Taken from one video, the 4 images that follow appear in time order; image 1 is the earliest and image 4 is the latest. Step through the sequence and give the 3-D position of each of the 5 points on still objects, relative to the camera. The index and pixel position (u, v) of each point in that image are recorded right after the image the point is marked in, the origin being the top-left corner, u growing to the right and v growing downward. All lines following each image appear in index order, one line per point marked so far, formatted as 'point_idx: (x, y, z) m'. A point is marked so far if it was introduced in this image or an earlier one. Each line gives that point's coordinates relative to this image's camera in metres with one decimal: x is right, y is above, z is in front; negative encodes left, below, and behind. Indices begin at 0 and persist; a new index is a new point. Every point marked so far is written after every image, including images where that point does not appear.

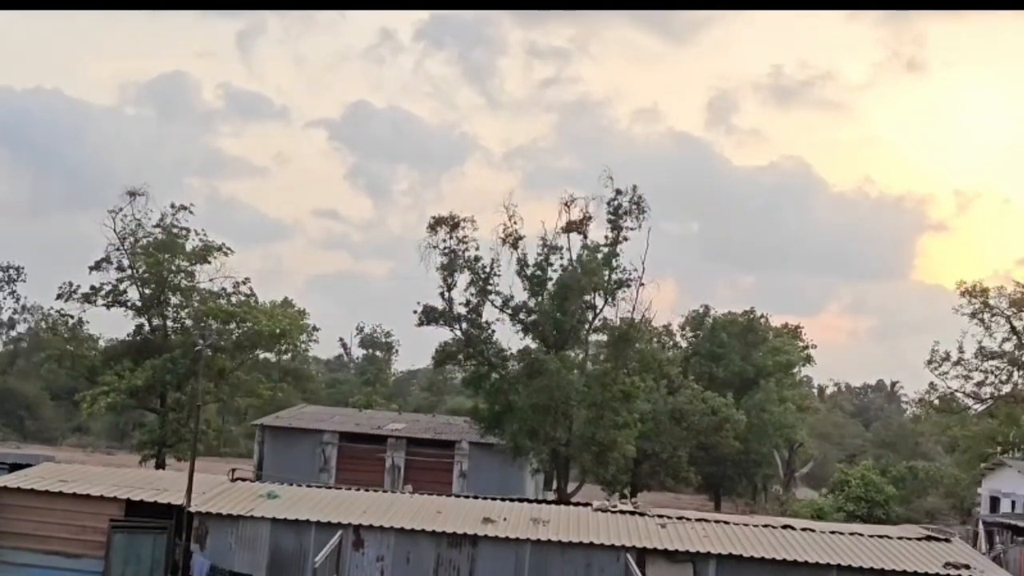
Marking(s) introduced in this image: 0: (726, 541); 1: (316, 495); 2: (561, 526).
0: (+2.5, -2.9, +12.6) m
1: (-2.4, -2.5, +13.0) m
2: (+0.6, -2.7, +12.5) m
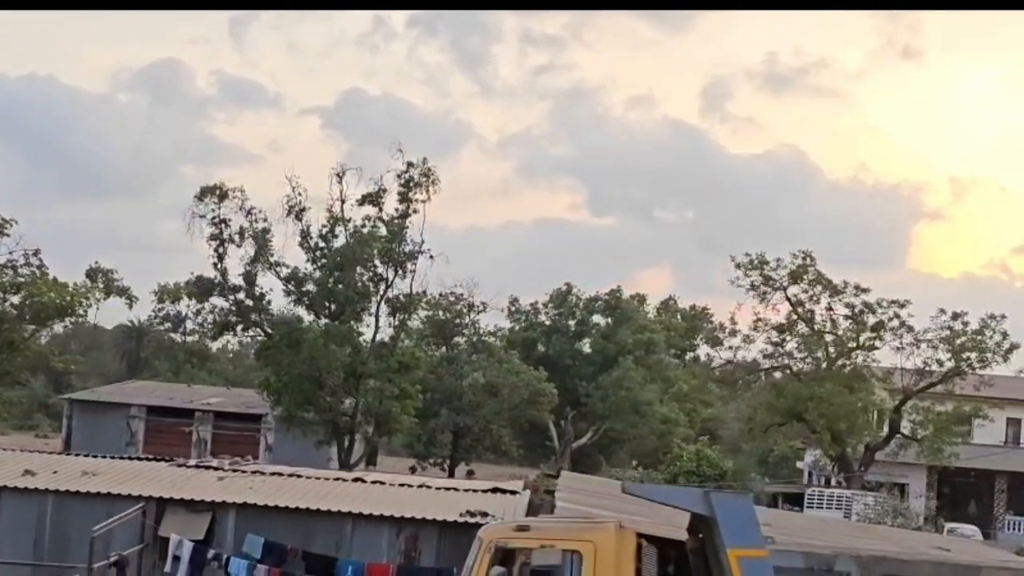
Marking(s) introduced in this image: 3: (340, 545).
0: (-2.8, -2.4, +12.6) m
1: (-7.6, -2.0, +13.0) m
2: (-4.7, -2.2, +12.6) m
3: (-1.9, -2.8, +11.8) m
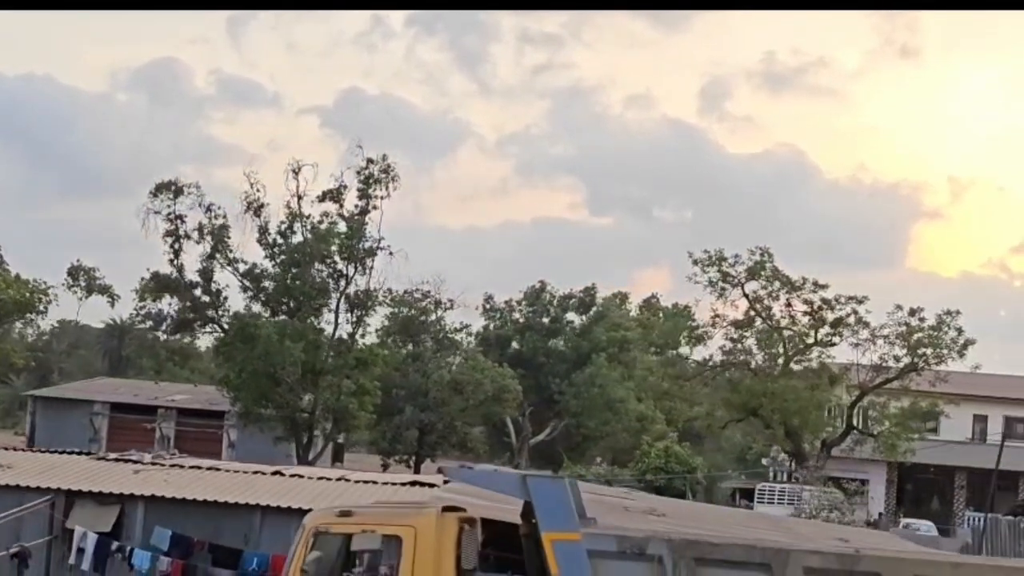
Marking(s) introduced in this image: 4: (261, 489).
0: (-3.8, -2.3, +12.6) m
1: (-8.6, -1.9, +13.0) m
2: (-5.7, -2.1, +12.6) m
3: (-2.9, -2.7, +11.8) m
4: (-2.9, -2.3, +12.4) m
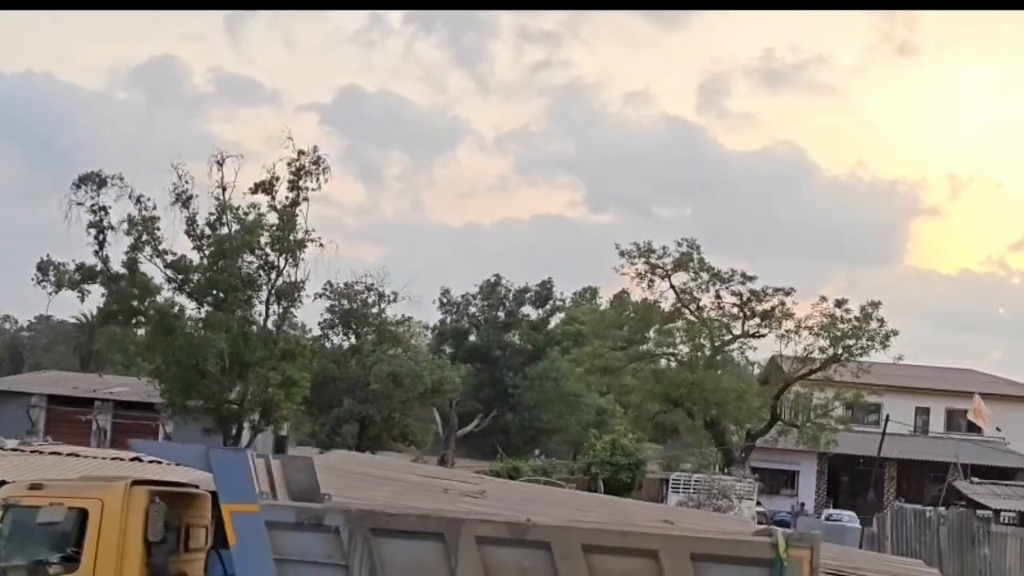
0: (-5.5, -2.1, +12.6) m
1: (-10.3, -1.7, +13.0) m
2: (-7.4, -2.0, +12.6) m
3: (-4.6, -2.6, +11.9) m
4: (-4.6, -2.2, +12.5) m
